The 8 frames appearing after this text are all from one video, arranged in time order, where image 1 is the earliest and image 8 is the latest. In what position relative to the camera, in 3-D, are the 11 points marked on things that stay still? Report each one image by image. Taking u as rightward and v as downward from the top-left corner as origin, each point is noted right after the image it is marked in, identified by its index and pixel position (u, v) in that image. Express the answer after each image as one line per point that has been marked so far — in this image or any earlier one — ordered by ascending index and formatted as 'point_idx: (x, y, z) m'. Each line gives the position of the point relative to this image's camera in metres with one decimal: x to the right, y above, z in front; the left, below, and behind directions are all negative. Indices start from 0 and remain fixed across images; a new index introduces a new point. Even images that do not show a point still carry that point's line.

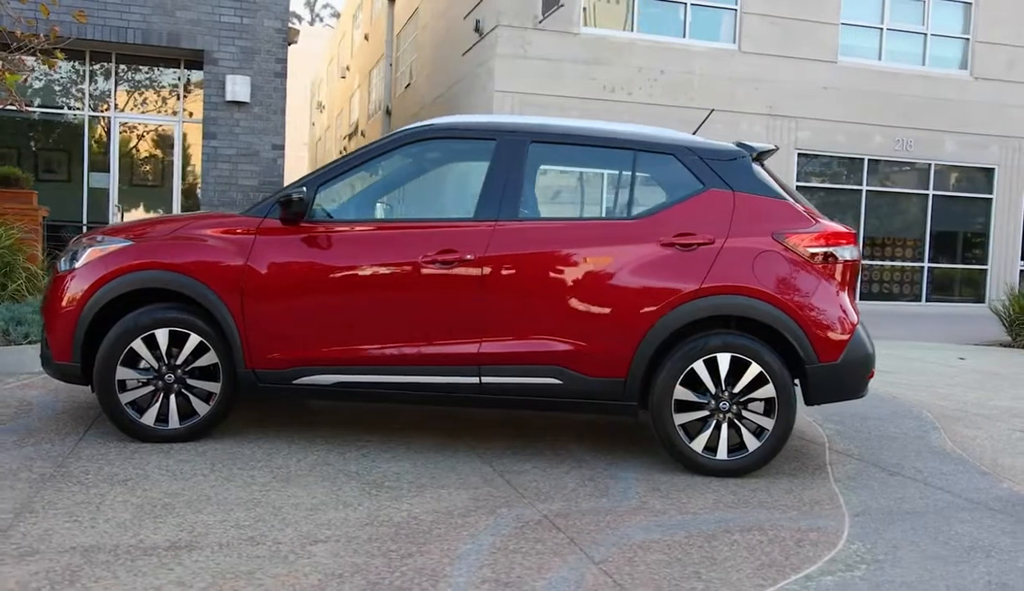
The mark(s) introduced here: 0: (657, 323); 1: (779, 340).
0: (+0.7, -0.1, +4.7) m
1: (+1.4, -0.2, +4.8) m
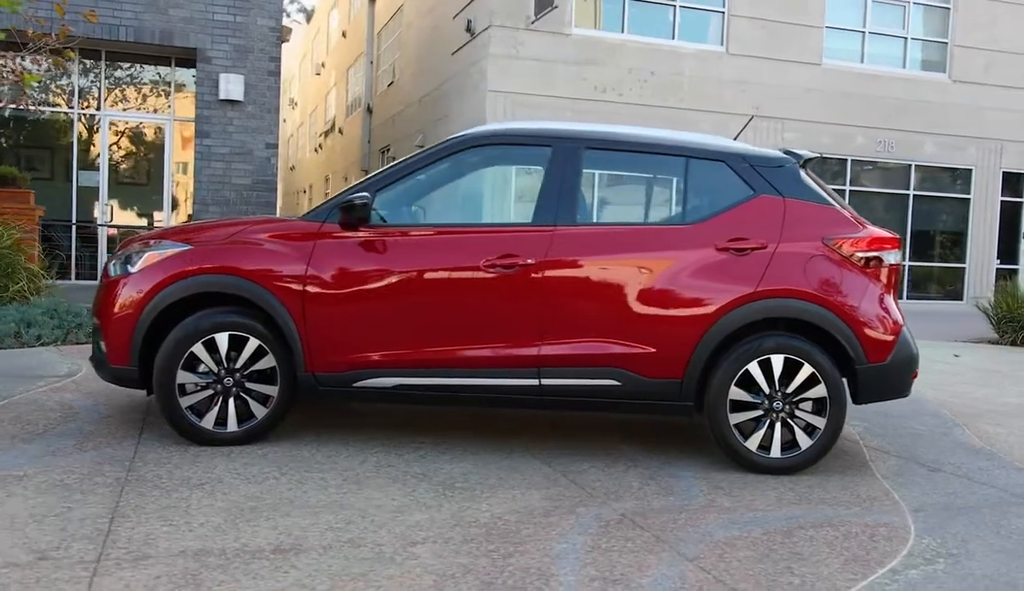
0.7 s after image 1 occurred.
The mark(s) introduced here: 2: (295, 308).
0: (+1.1, -0.1, +4.8) m
1: (+1.7, -0.2, +5.0) m
2: (-1.1, -0.1, +4.9) m
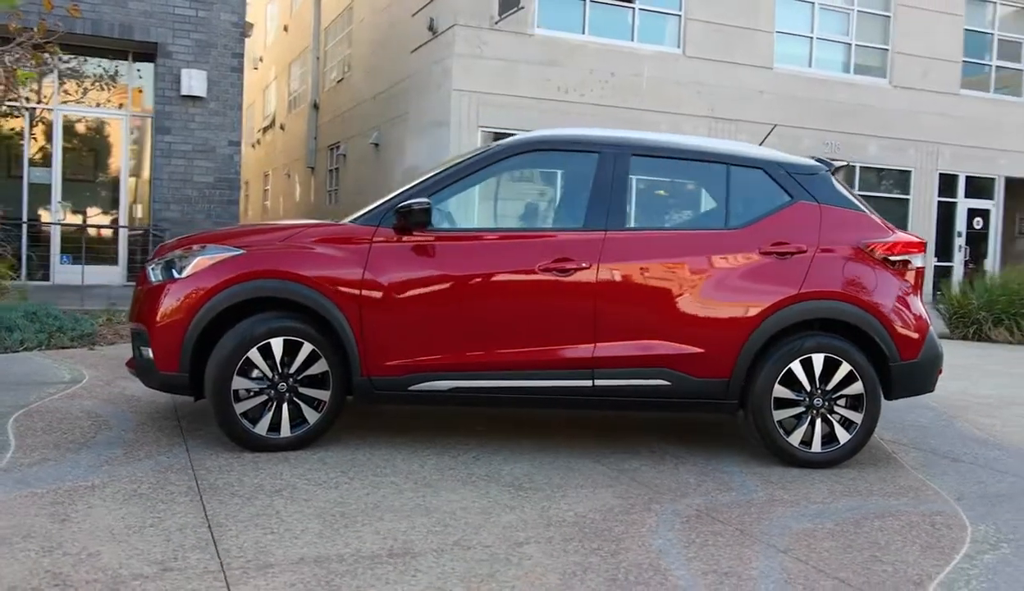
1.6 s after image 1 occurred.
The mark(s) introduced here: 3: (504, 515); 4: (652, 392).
0: (+1.3, -0.2, +5.0) m
1: (+2.0, -0.2, +5.2) m
2: (-0.8, -0.1, +4.9) m
3: (0.0, -0.9, +4.0) m
4: (+0.8, -0.5, +5.1) m
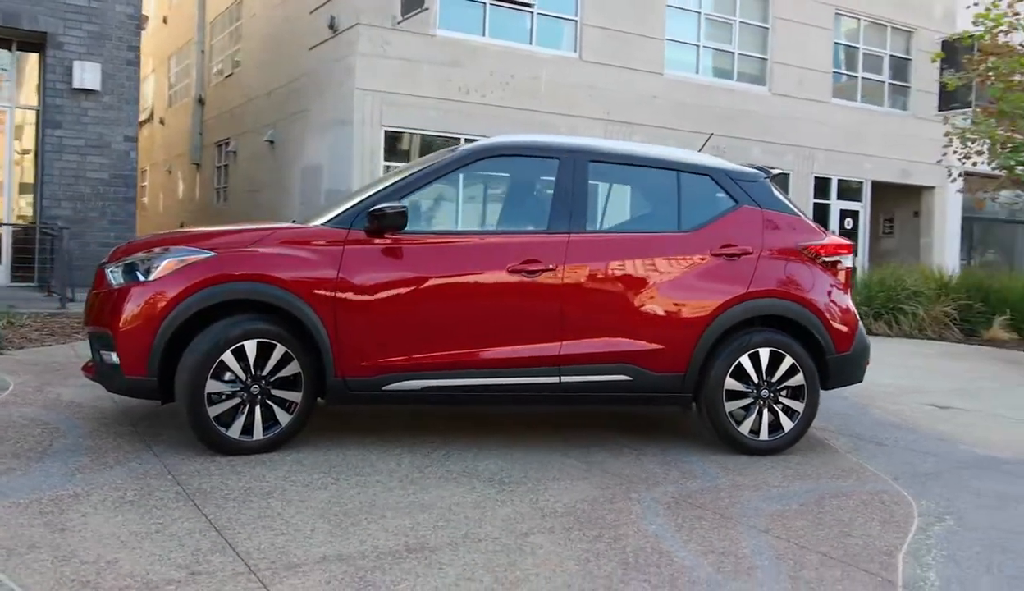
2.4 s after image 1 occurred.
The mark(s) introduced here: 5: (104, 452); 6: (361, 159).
0: (+1.2, -0.2, +5.4) m
1: (+1.7, -0.2, +5.6) m
2: (-1.0, -0.1, +5.0) m
3: (-0.1, -1.0, +4.2) m
4: (+0.6, -0.5, +5.3) m
5: (-2.1, -0.8, +4.9) m
6: (-2.6, +2.3, +15.6) m
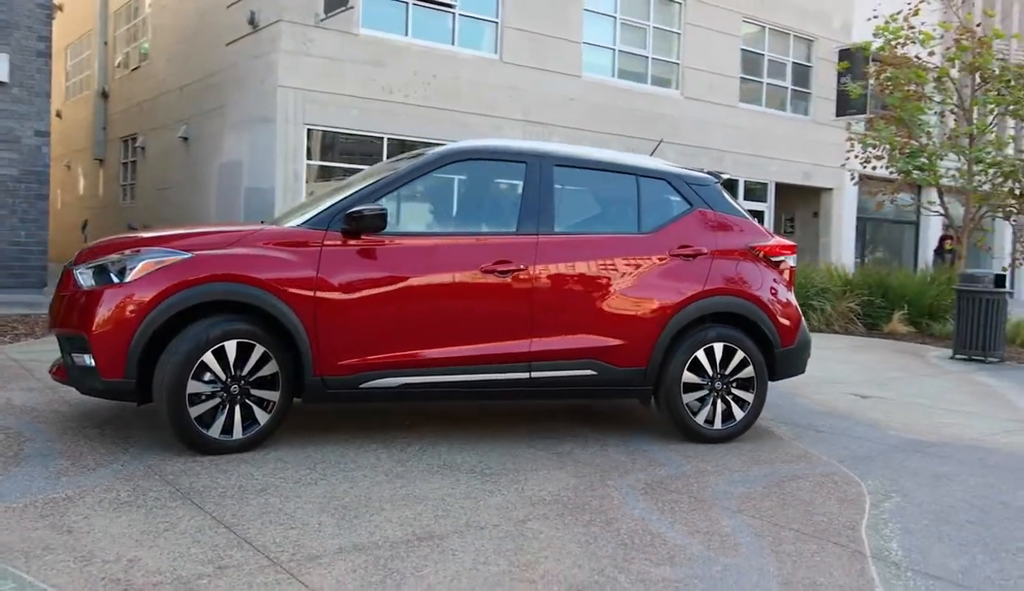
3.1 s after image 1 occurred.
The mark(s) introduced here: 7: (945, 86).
0: (+1.0, -0.1, +5.7) m
1: (+1.5, -0.2, +6.0) m
2: (-1.1, -0.1, +5.0) m
3: (-0.1, -0.9, +4.4) m
4: (+0.4, -0.5, +5.6) m
5: (-2.2, -0.8, +4.8) m
6: (-3.8, +2.3, +15.4) m
7: (+7.1, +3.5, +15.4) m
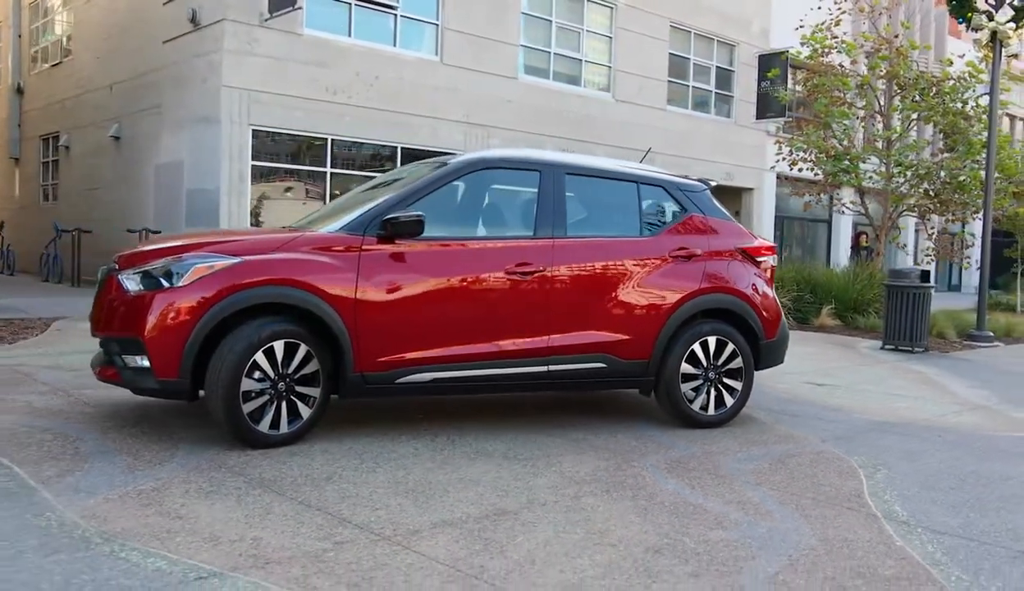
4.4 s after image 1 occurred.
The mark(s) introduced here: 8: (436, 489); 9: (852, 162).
0: (+1.1, -0.1, +6.2) m
1: (+1.6, -0.2, +6.6) m
2: (-1.0, -0.1, +5.4) m
3: (+0.1, -1.0, +4.8) m
4: (+0.5, -0.5, +6.1) m
5: (-2.0, -0.8, +5.1) m
6: (-4.7, +2.3, +15.4) m
7: (+6.2, +3.6, +16.4) m
8: (-0.4, -0.9, +4.6) m
9: (+5.9, +2.3, +16.1) m
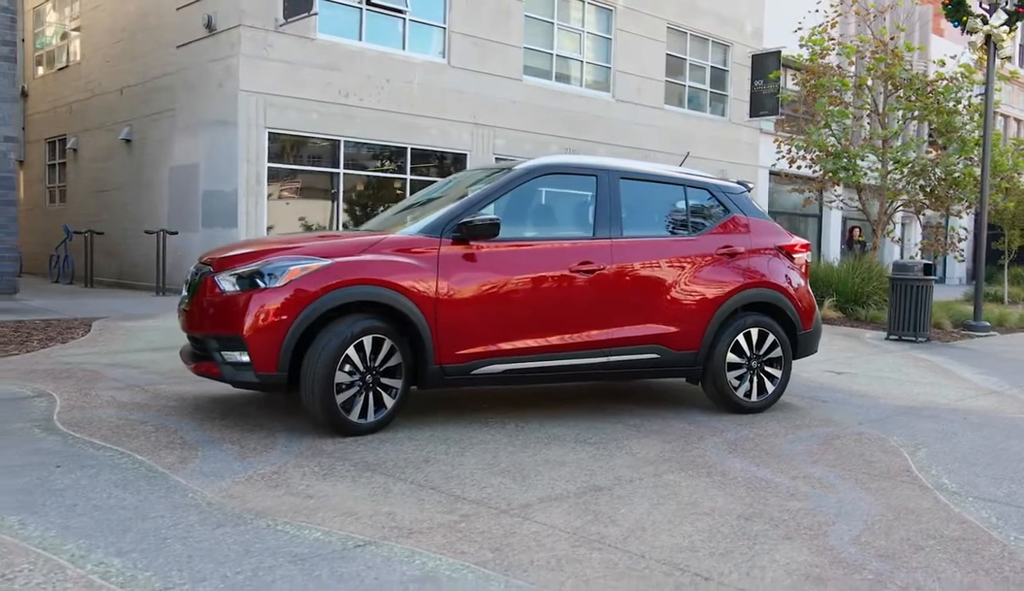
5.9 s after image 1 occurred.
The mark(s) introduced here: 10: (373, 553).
0: (+1.5, -0.1, +6.7) m
1: (+2.0, -0.2, +7.1) m
2: (-0.5, -0.1, +5.8) m
3: (+0.6, -0.9, +5.3) m
4: (+0.9, -0.5, +6.6) m
5: (-1.6, -0.9, +5.5) m
6: (-4.5, +2.3, +15.8) m
7: (+6.4, +3.7, +17.0) m
8: (+0.1, -0.9, +5.0) m
9: (+6.0, +2.4, +16.6) m
10: (-0.5, -1.0, +3.6) m
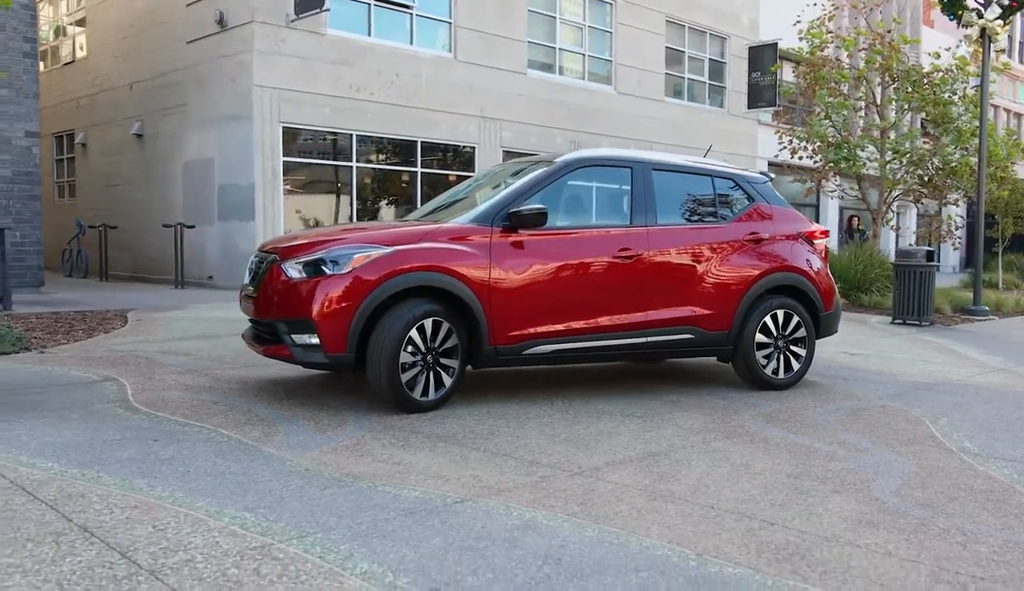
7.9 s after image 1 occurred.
0: (+1.8, 0.0, +7.1) m
1: (+2.3, 0.0, +7.5) m
2: (-0.2, 0.0, +6.2) m
3: (+0.9, -0.8, +5.7) m
4: (+1.2, -0.4, +7.0) m
5: (-1.3, -0.8, +5.9) m
6: (-4.3, +2.5, +16.1) m
7: (+6.5, +3.9, +17.5) m
8: (+0.4, -0.8, +5.4) m
9: (+6.2, +2.7, +17.1) m
10: (-0.2, -0.9, +4.0) m
